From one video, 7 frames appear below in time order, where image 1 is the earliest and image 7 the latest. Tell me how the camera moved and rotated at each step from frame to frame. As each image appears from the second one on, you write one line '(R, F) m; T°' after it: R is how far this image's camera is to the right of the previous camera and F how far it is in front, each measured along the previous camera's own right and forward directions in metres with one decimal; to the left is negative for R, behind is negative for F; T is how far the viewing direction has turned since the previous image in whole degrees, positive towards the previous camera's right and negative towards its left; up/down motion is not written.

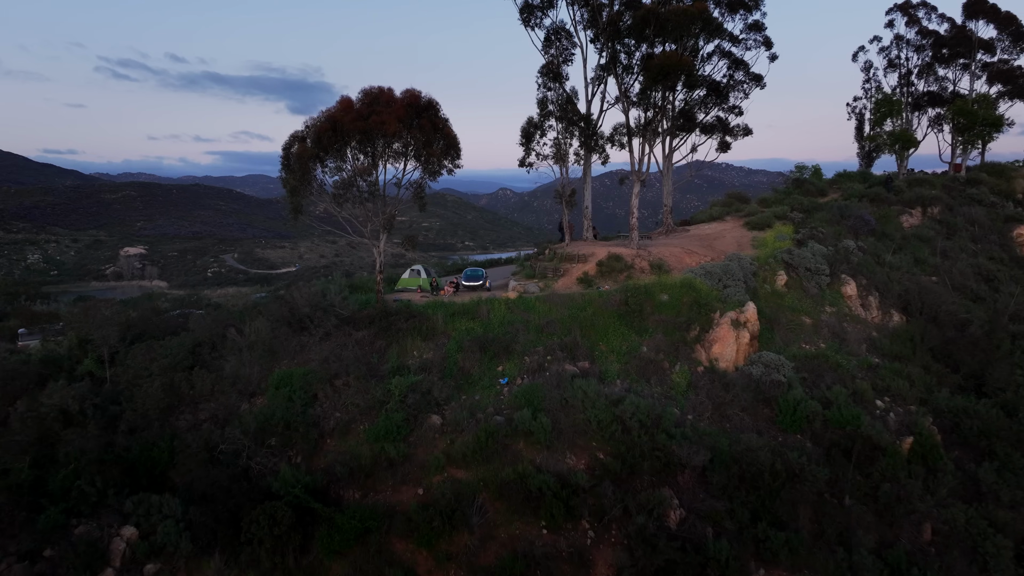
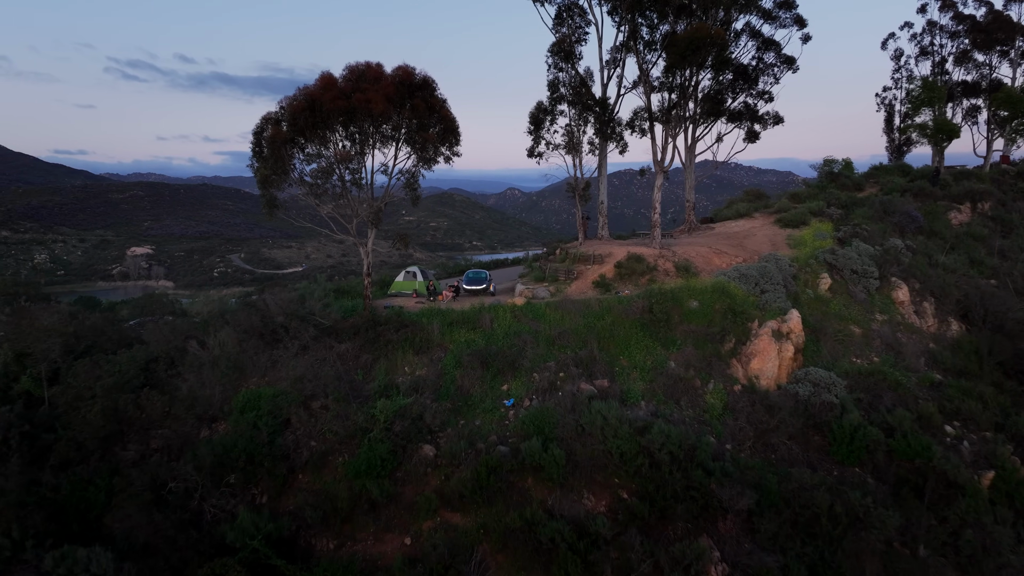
(0.0, +1.7) m; -1°
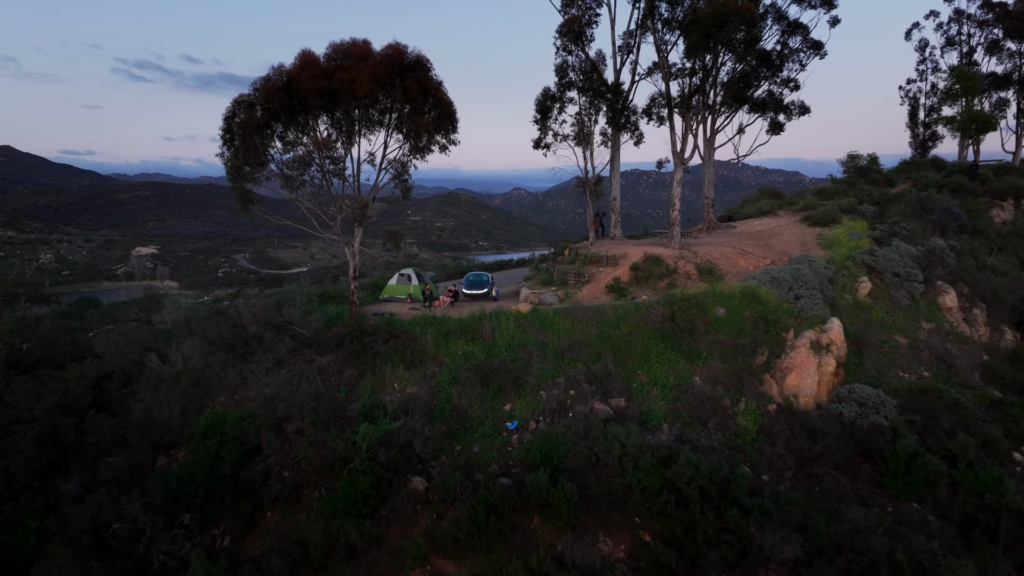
(0.0, +1.3) m; 0°
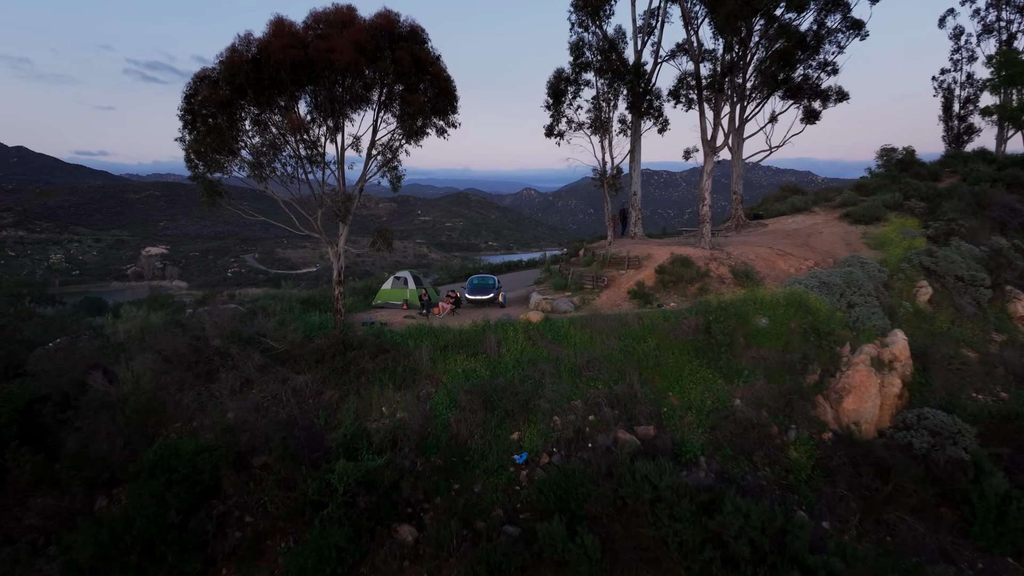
(0.0, +1.4) m; -1°
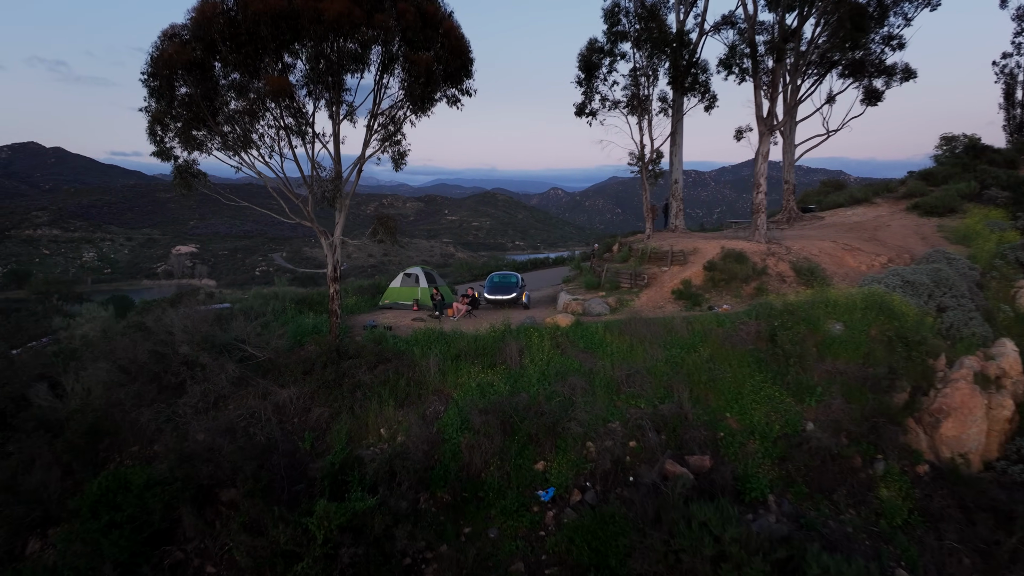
(0.0, +1.4) m; -2°
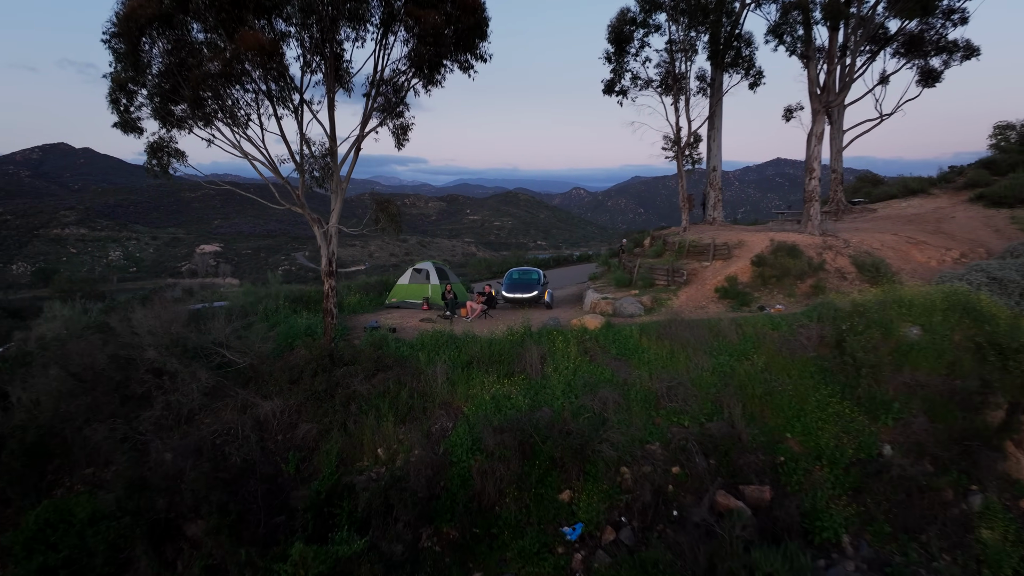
(0.0, +1.0) m; -2°
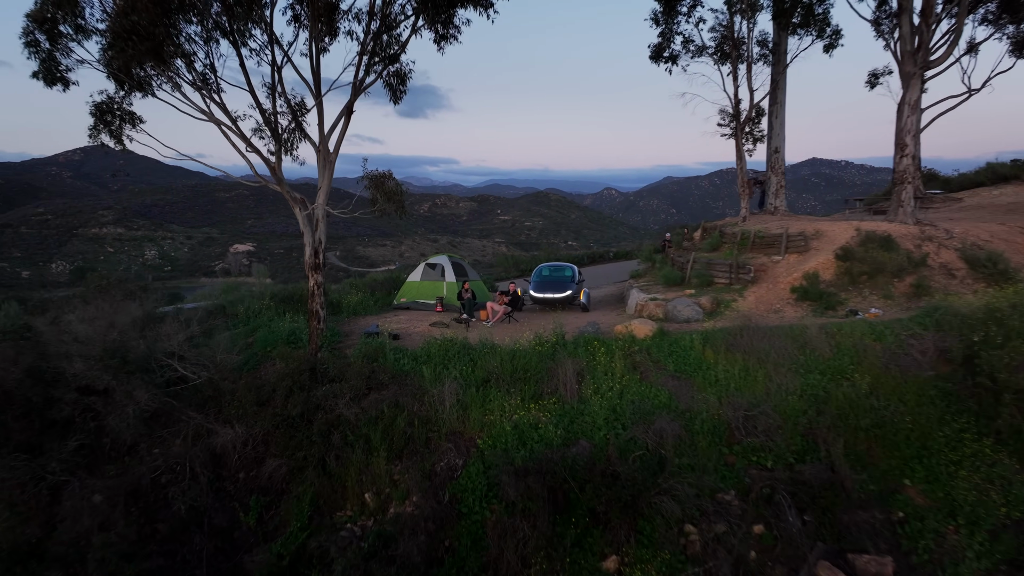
(0.0, +1.3) m; -2°
